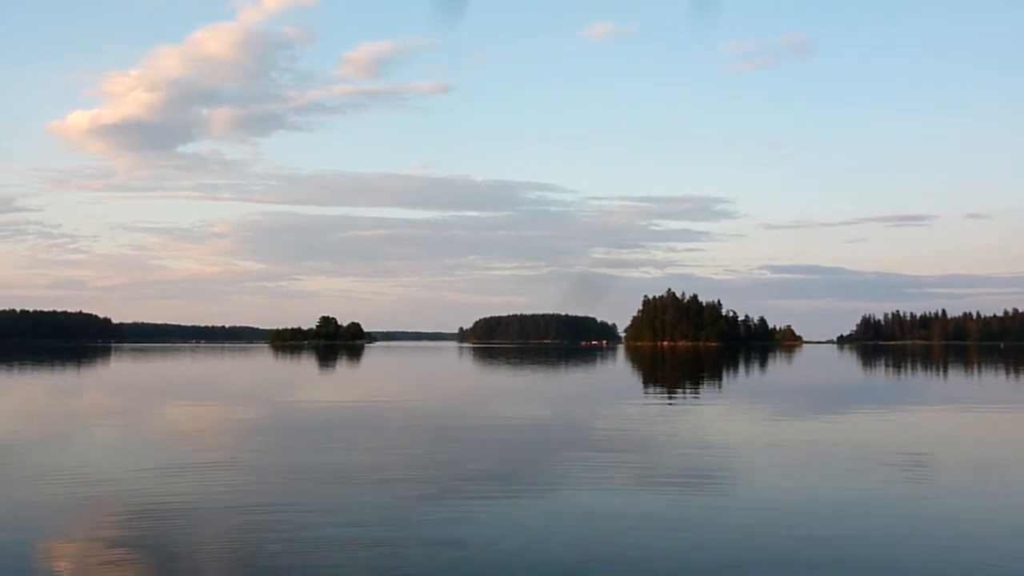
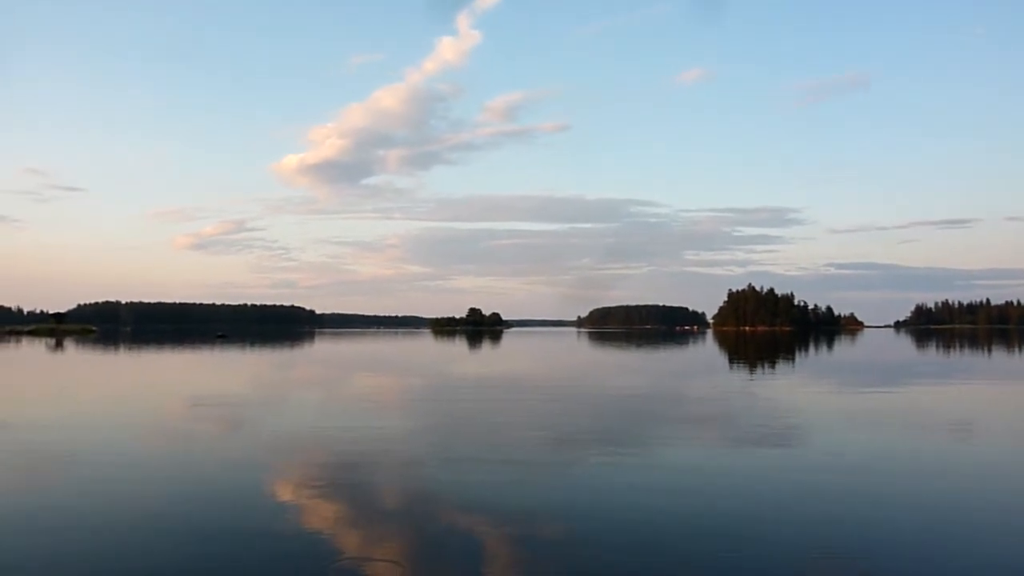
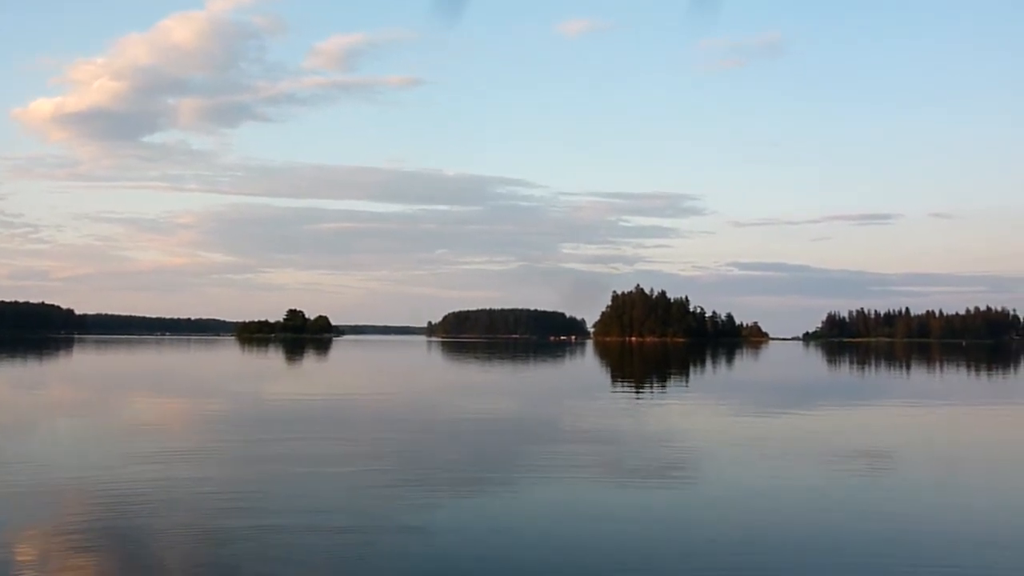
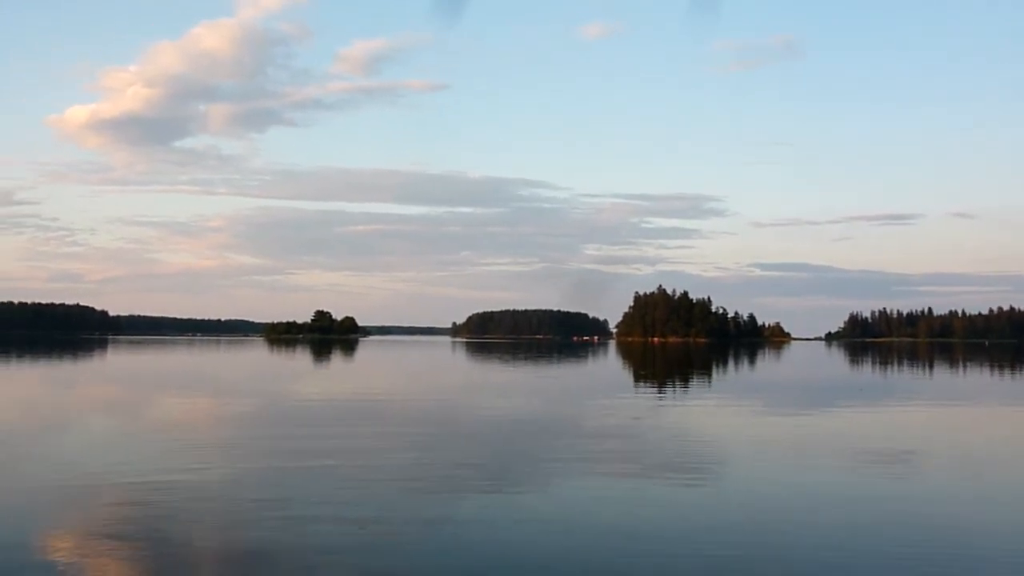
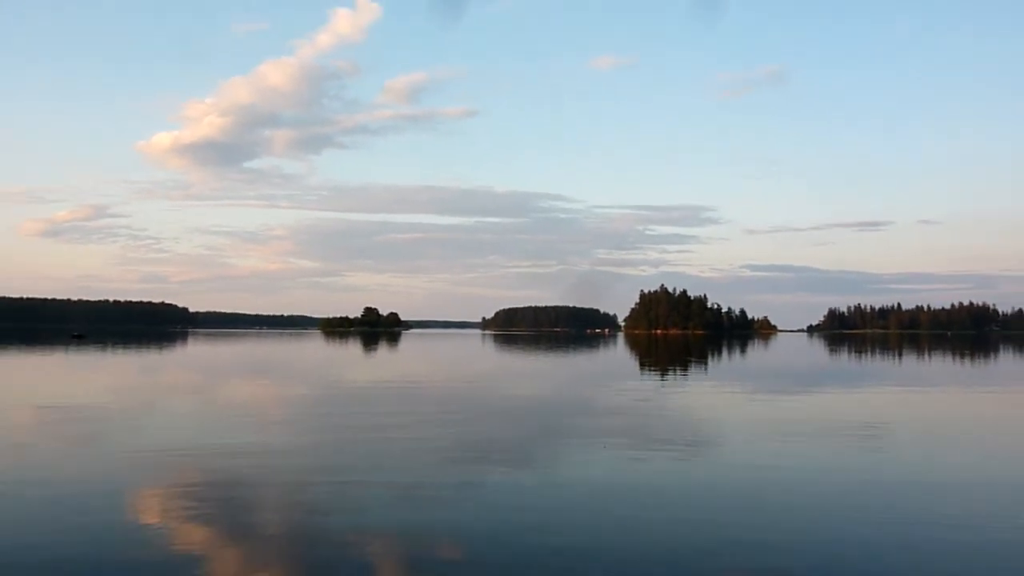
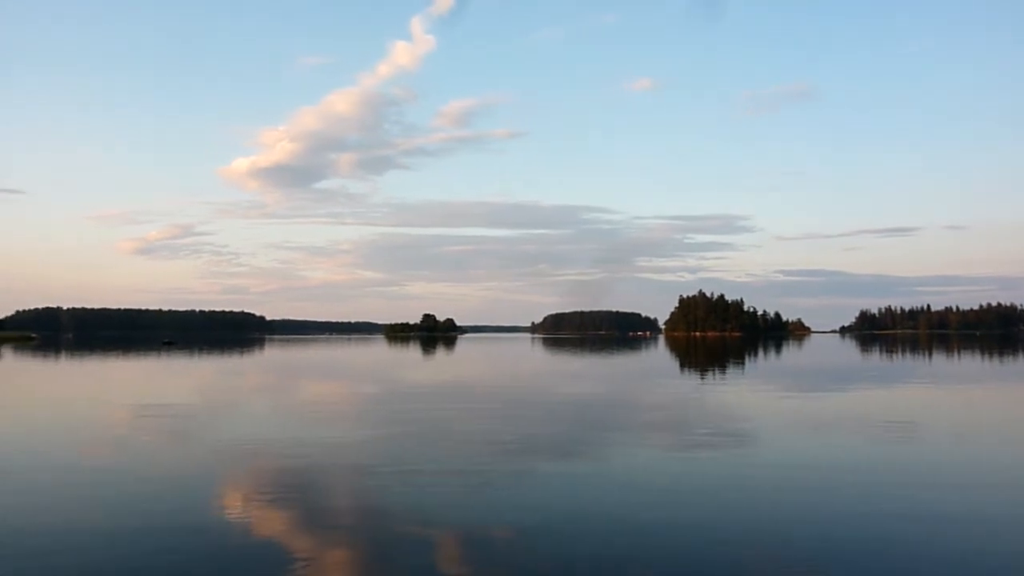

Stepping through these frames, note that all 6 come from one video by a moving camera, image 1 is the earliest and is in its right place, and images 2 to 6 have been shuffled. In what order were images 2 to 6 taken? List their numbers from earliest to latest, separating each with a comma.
3, 4, 5, 6, 2
